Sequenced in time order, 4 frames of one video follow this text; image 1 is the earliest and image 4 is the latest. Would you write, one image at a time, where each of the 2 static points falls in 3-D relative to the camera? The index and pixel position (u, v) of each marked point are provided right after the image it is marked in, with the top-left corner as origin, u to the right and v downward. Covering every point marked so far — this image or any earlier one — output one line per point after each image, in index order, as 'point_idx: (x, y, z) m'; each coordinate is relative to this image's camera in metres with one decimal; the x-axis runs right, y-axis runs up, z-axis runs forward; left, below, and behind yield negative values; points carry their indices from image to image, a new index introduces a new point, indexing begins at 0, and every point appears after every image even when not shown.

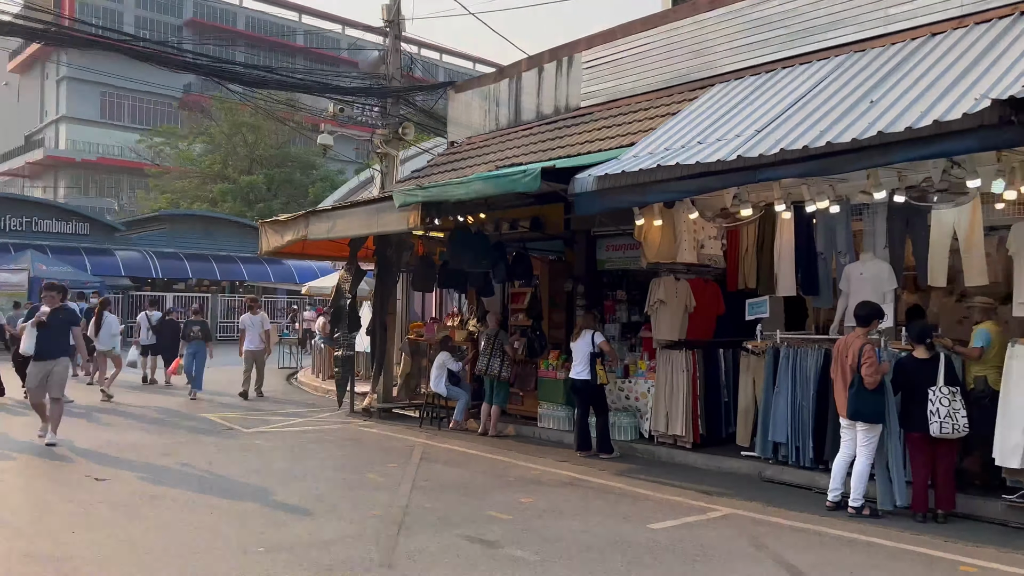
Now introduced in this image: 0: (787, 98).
0: (+2.5, +1.7, +7.4) m
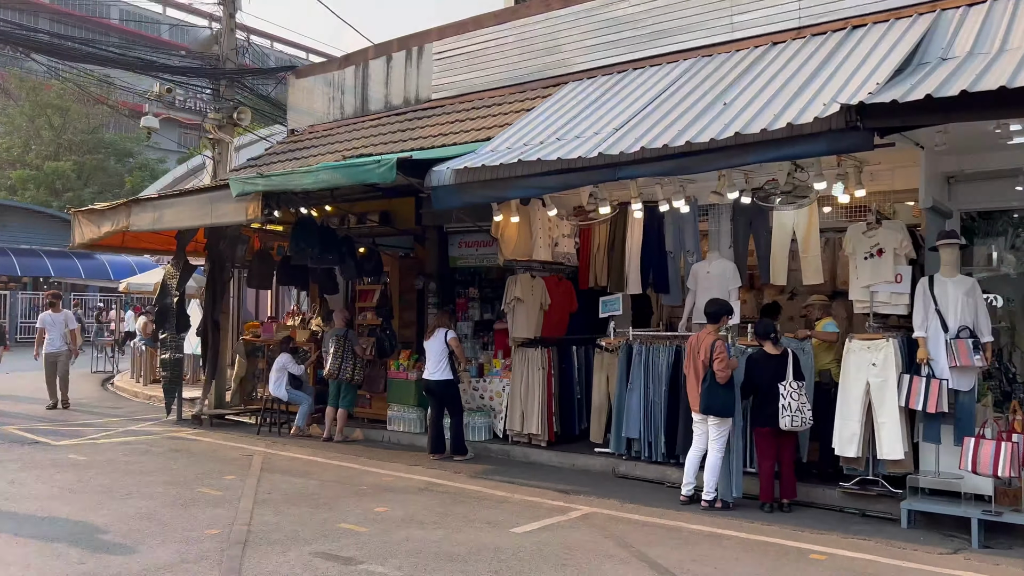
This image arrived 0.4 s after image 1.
0: (+1.2, +1.7, +7.5) m
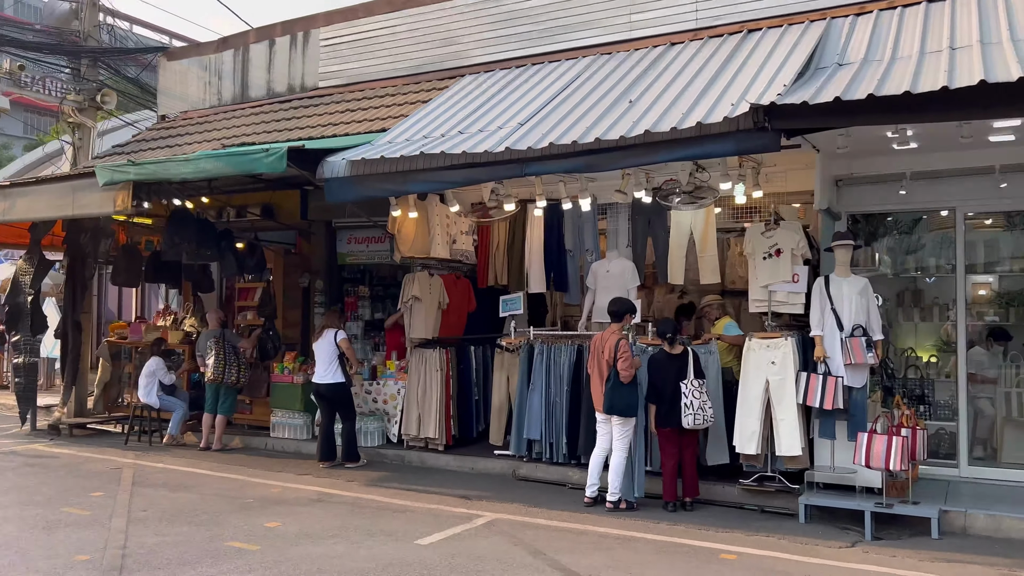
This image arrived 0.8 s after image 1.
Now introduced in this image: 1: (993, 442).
0: (+0.3, +1.7, +7.3) m
1: (+4.0, -1.3, +7.0) m
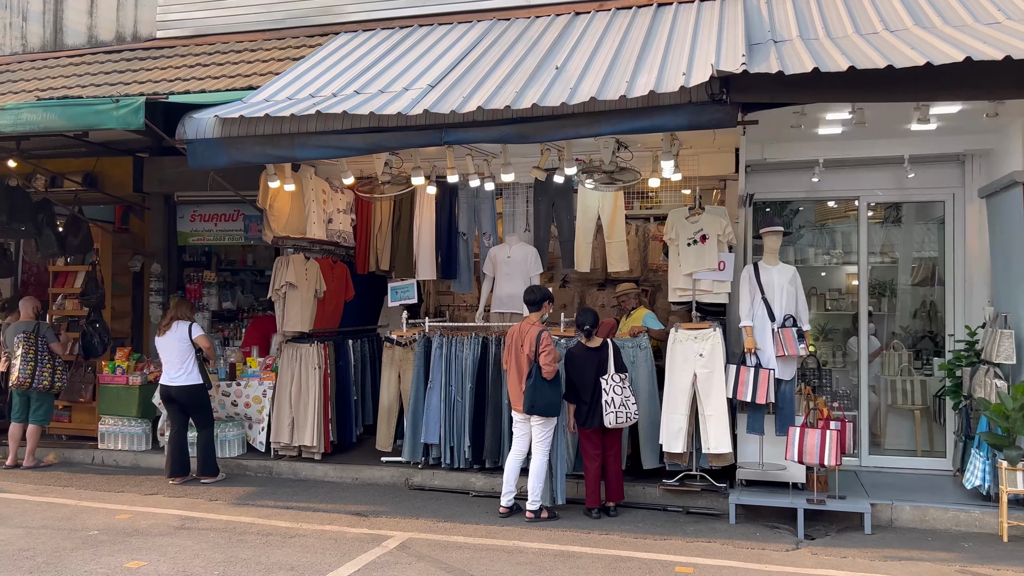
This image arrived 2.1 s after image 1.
0: (-0.5, +1.8, +6.5) m
1: (+3.2, -1.2, +7.0) m
